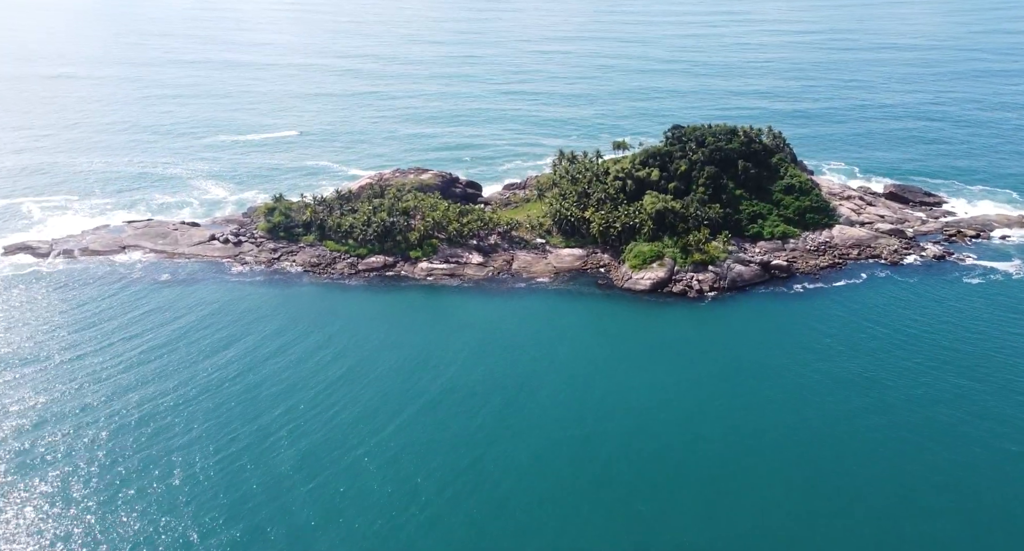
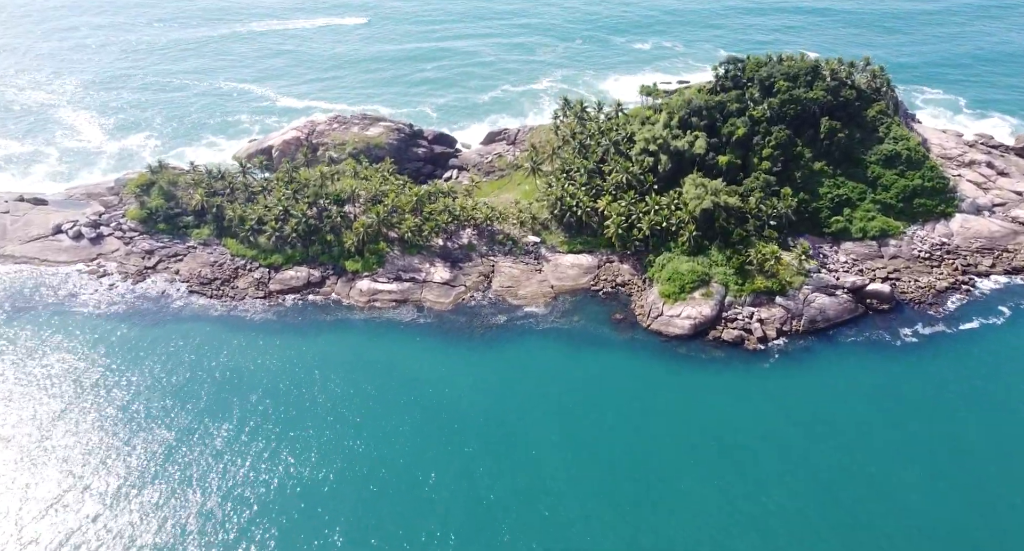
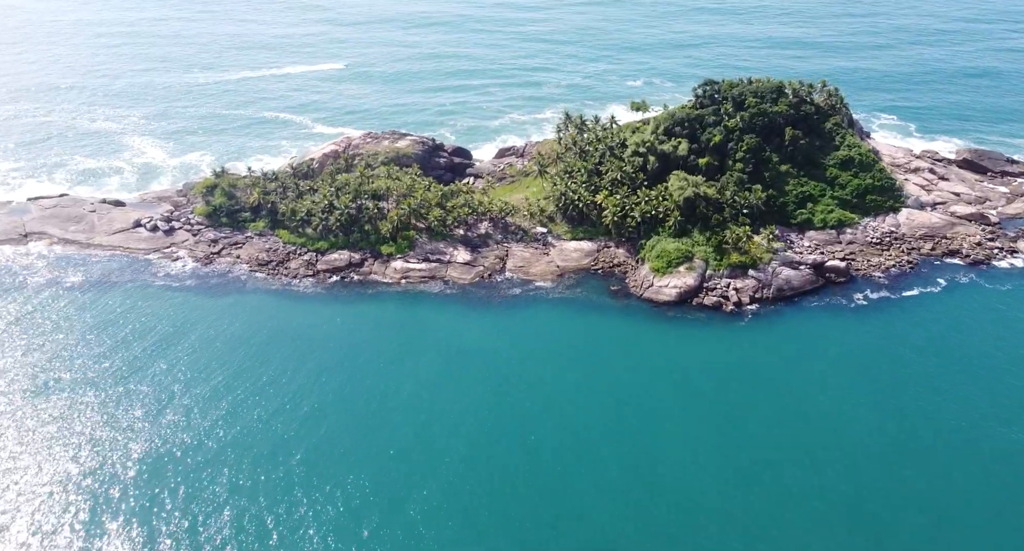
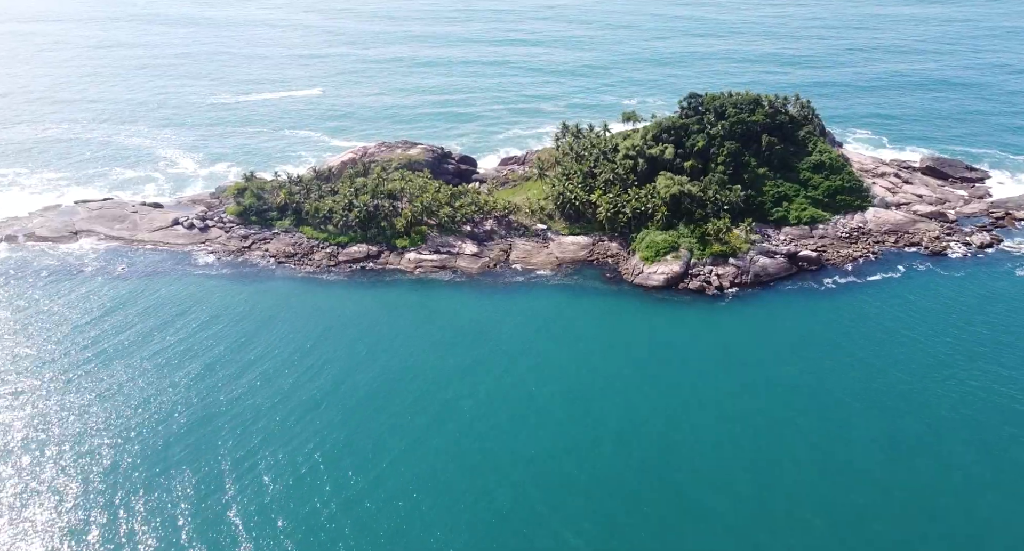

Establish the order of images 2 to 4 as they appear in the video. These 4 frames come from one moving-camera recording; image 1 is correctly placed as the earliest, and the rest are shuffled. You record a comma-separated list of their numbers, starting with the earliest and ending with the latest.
4, 3, 2
